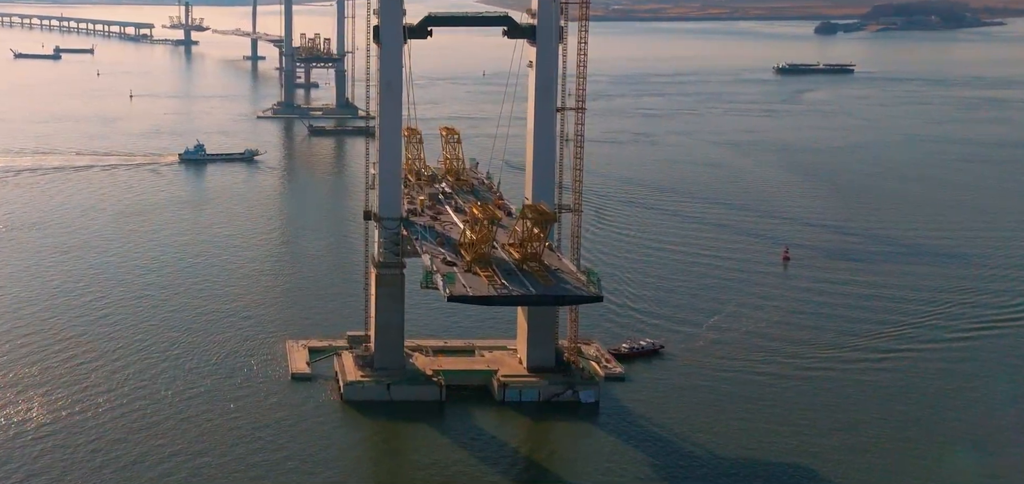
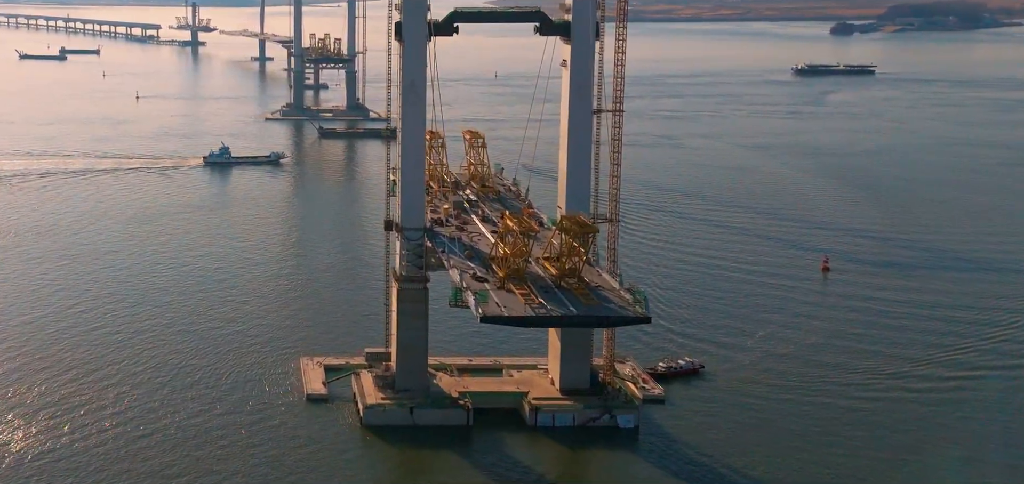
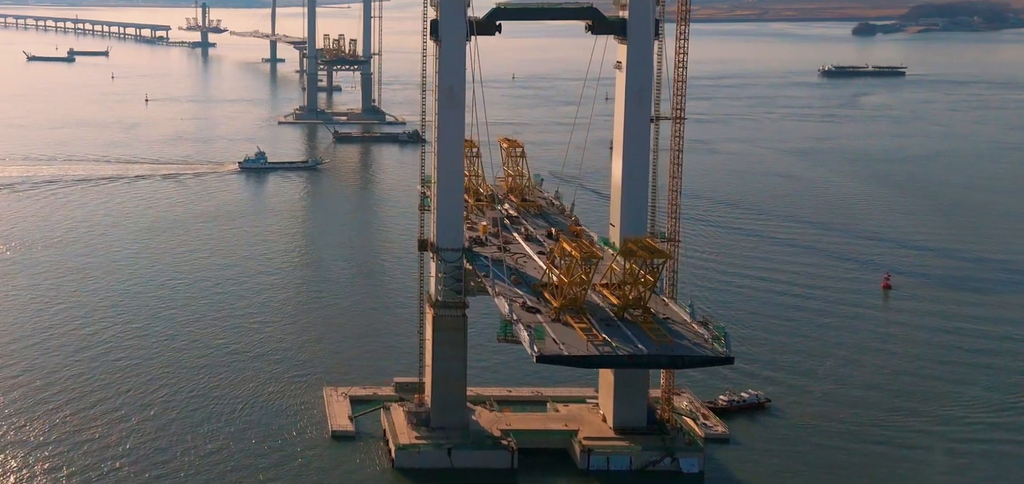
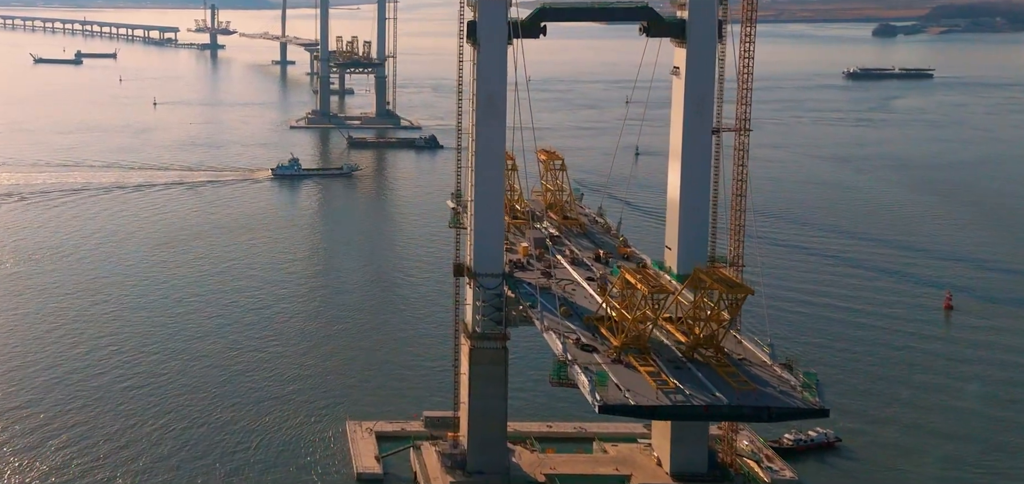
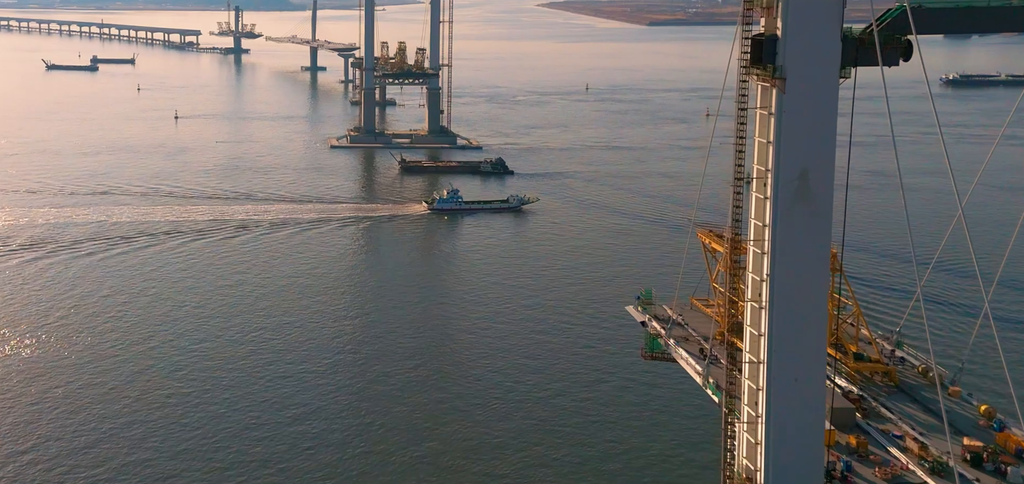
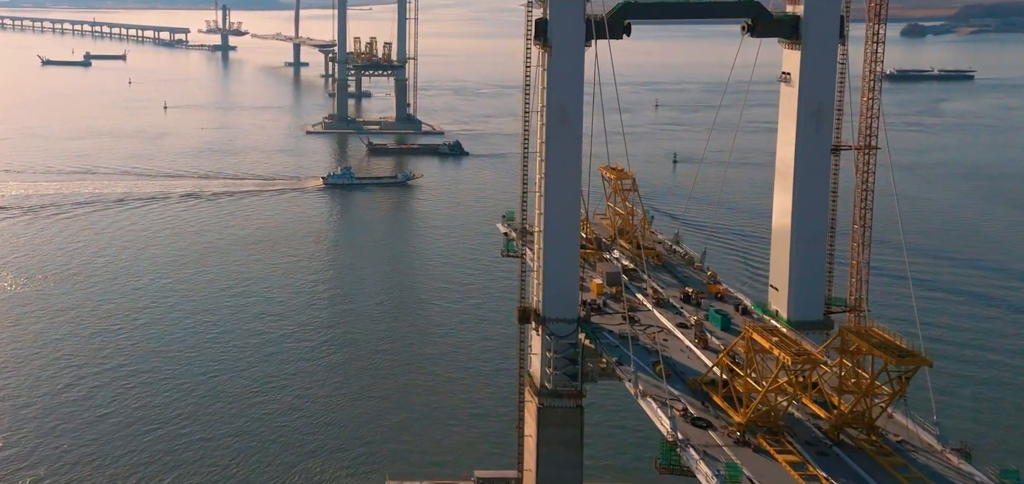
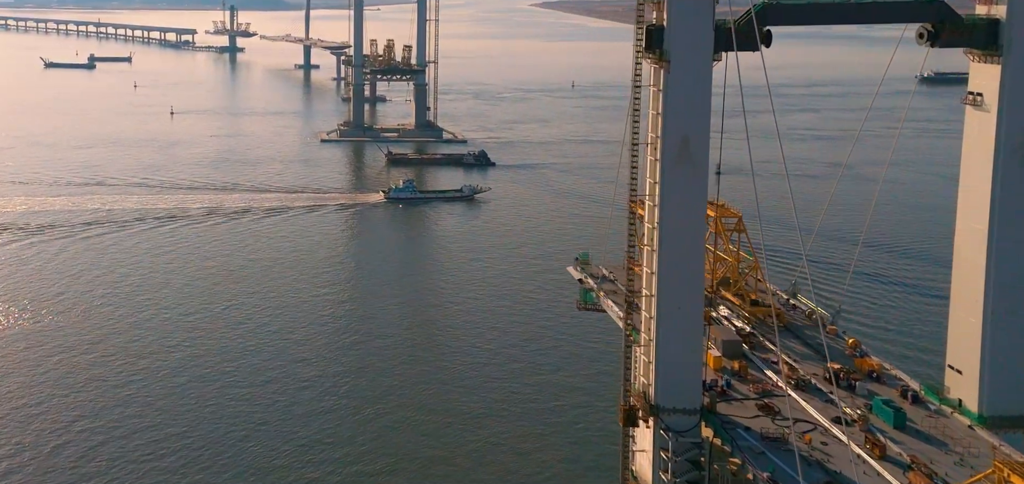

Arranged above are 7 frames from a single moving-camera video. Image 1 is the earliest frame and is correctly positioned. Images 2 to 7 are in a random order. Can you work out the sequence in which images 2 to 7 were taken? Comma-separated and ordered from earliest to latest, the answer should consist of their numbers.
2, 3, 4, 6, 7, 5
